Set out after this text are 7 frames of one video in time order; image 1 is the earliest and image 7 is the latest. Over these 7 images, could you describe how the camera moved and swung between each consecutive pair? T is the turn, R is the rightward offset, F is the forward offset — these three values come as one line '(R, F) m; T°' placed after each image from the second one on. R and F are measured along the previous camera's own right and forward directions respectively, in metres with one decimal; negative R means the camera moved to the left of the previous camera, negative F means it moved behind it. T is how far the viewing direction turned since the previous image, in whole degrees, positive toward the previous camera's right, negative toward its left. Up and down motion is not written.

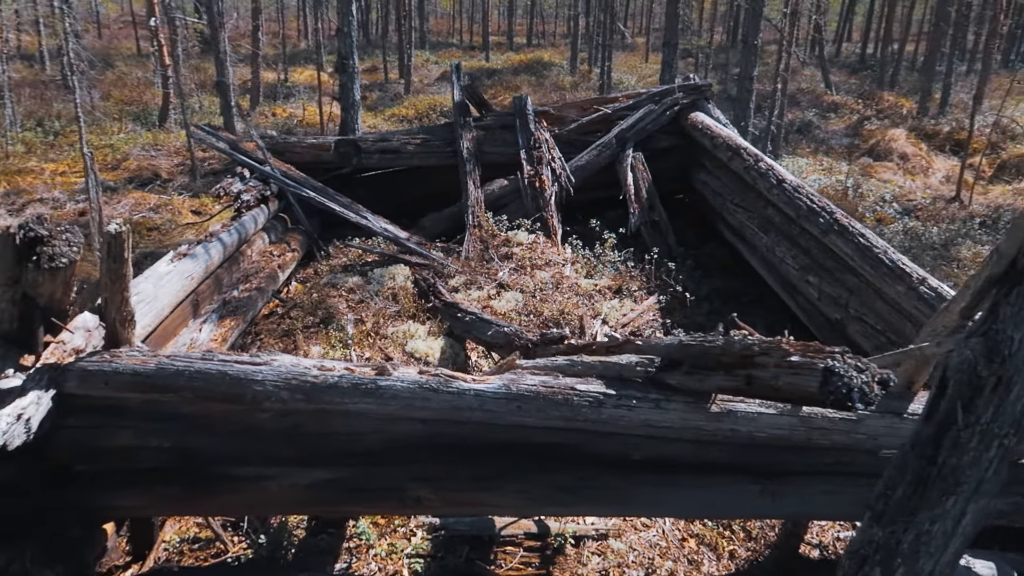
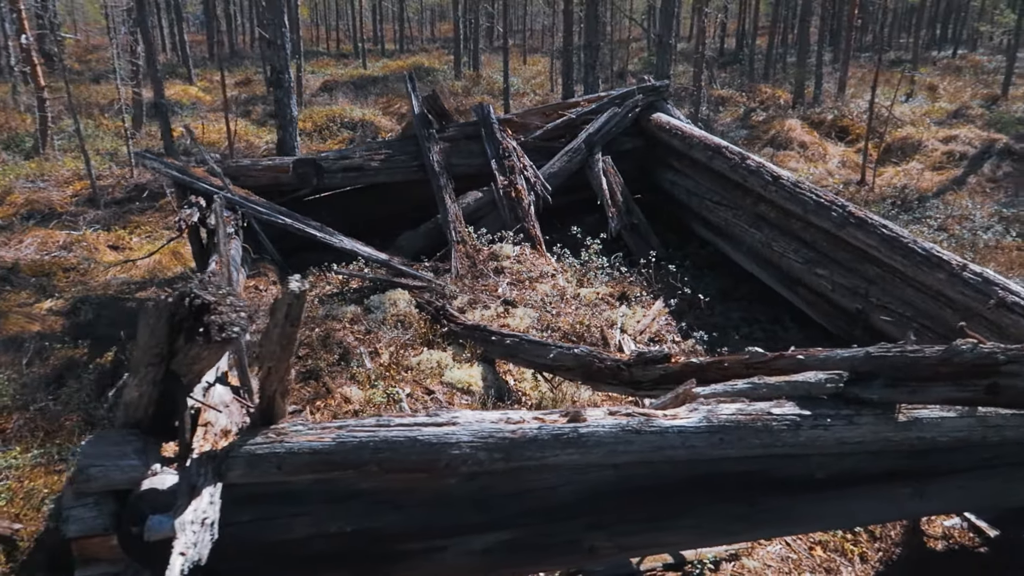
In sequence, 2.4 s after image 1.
(-1.2, +0.4) m; +9°
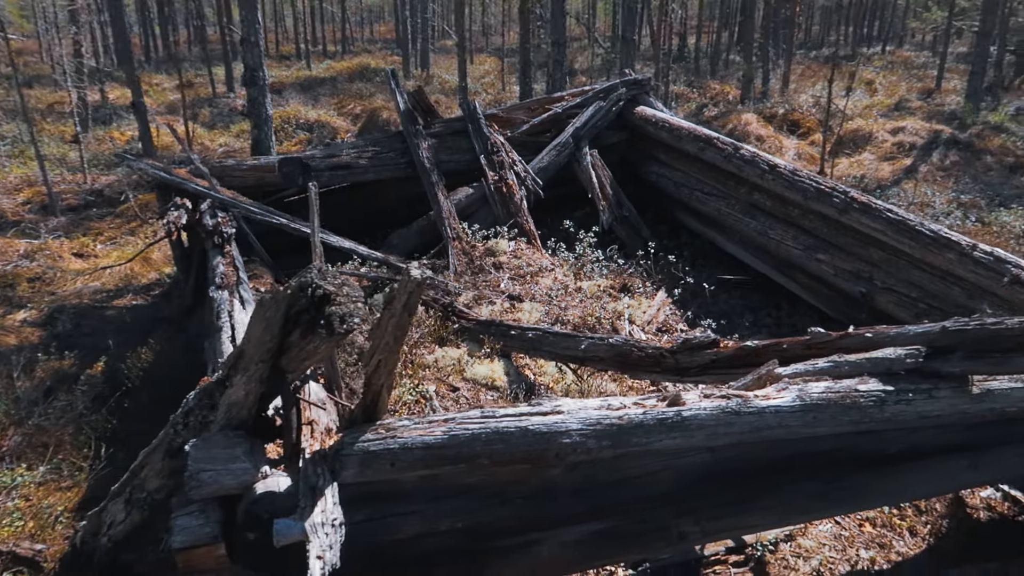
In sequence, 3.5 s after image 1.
(-0.6, +0.1) m; +4°
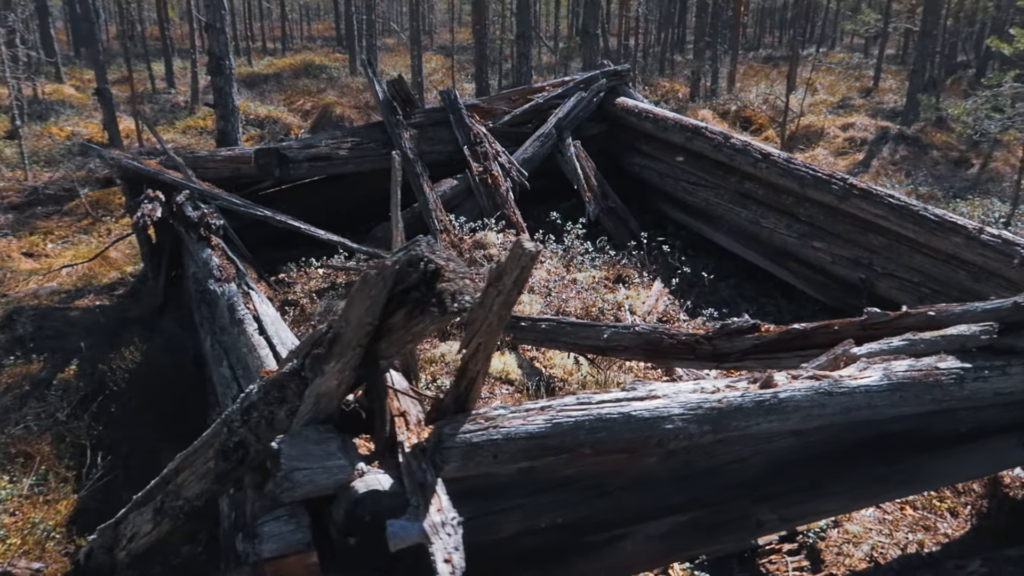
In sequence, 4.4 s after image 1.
(-0.5, +0.2) m; +4°
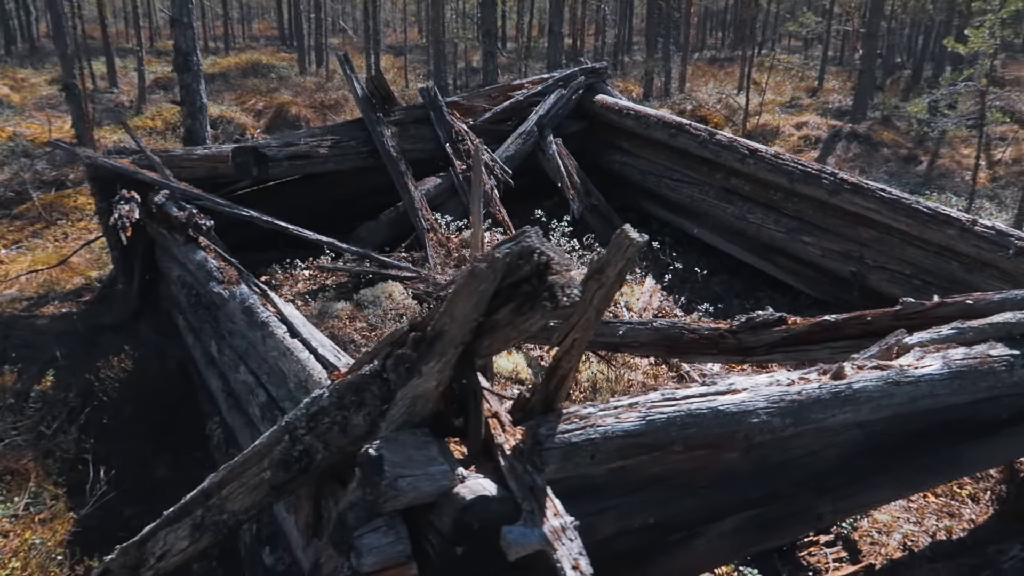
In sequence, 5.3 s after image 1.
(-0.4, +0.1) m; +4°
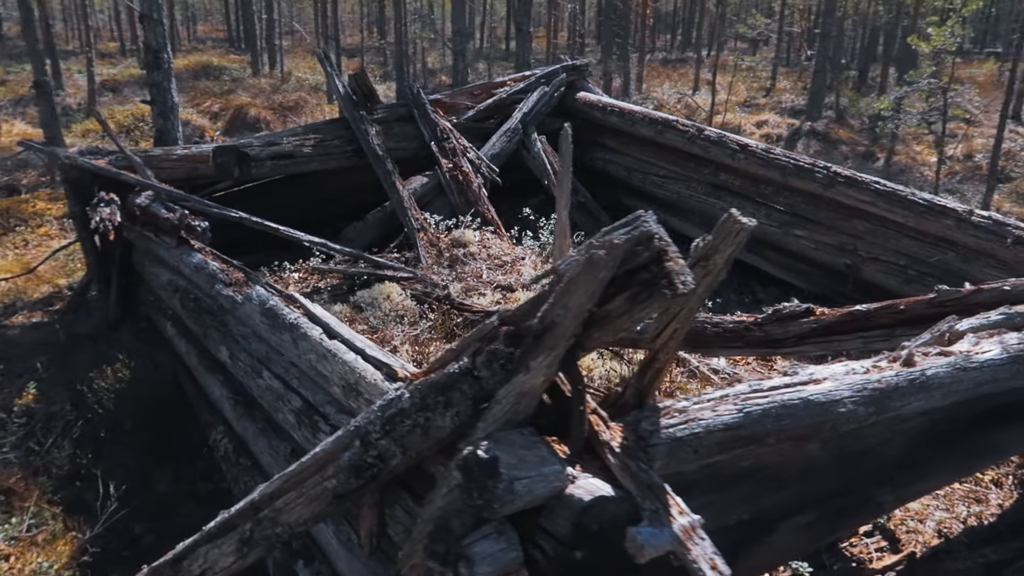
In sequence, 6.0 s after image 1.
(-0.4, +0.1) m; +3°
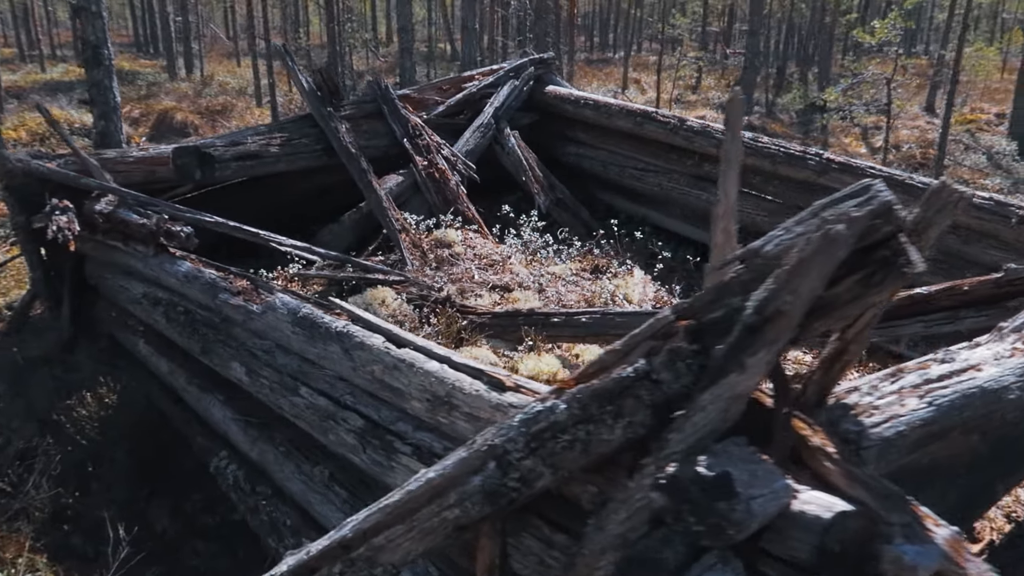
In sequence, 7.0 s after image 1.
(-0.6, +0.3) m; +6°
